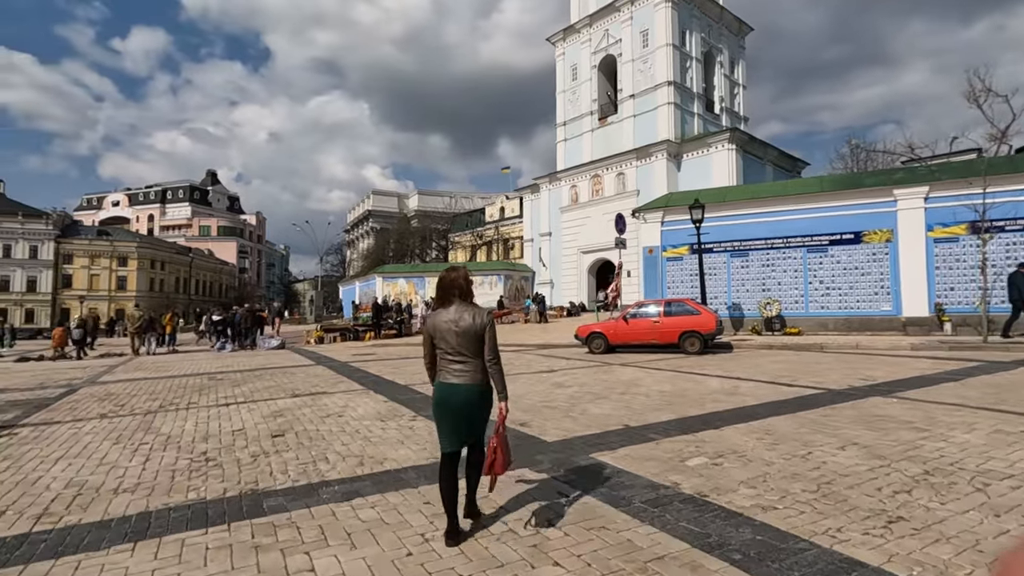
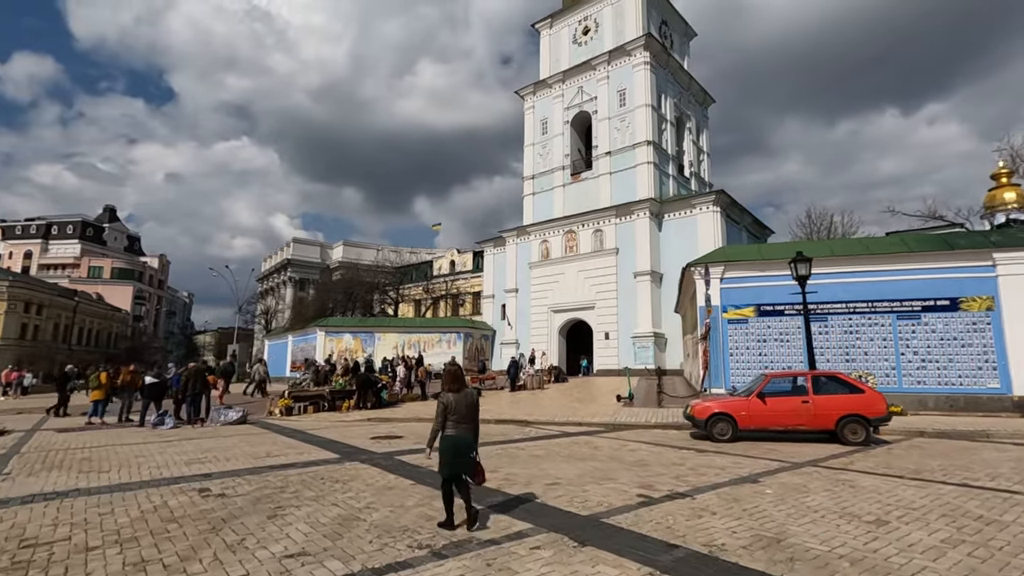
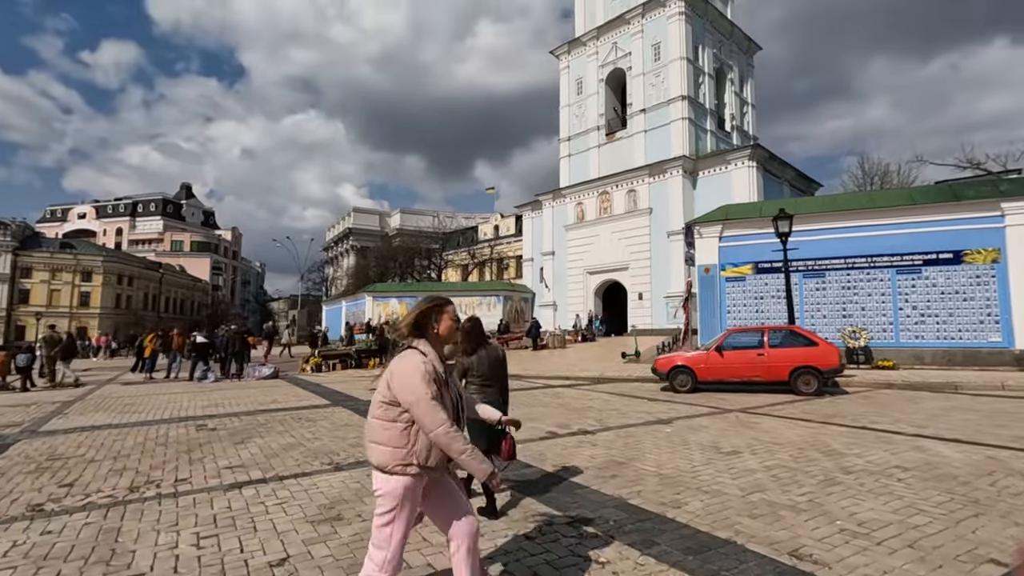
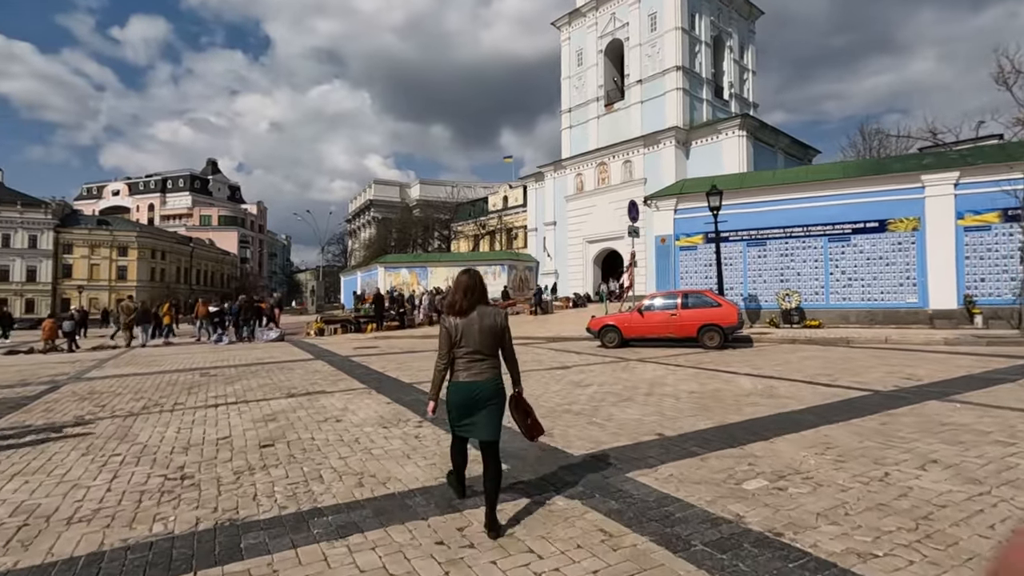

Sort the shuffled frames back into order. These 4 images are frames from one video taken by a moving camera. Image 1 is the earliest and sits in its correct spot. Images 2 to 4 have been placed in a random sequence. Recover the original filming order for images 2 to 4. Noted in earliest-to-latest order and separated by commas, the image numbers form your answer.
4, 3, 2
